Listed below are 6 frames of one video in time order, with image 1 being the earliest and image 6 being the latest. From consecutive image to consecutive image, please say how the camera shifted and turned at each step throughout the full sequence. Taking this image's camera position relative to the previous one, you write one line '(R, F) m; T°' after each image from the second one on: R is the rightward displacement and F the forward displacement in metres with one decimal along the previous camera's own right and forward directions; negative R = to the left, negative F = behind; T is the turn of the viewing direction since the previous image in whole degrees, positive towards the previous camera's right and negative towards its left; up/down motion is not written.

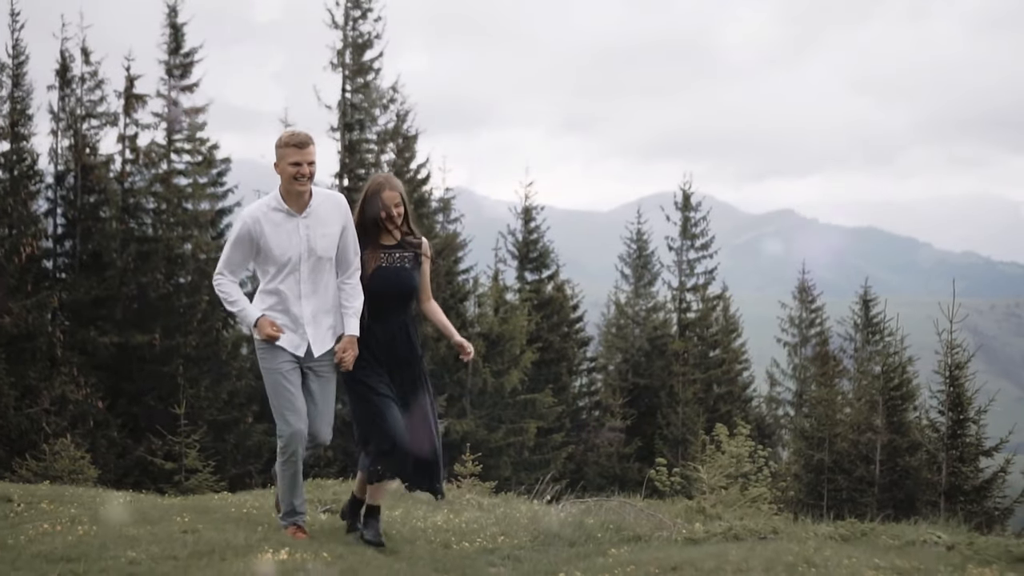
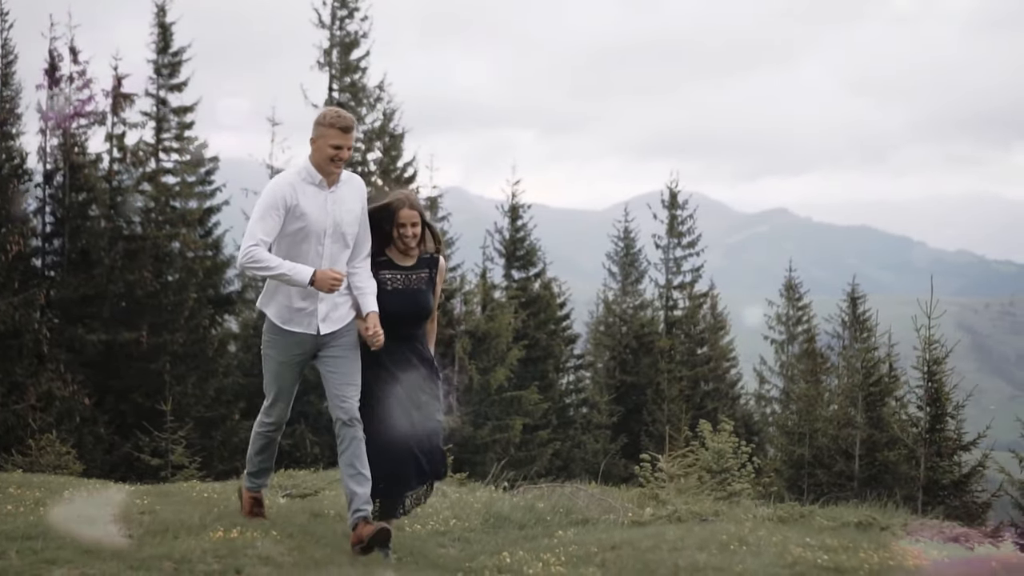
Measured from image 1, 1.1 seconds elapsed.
(+0.4, -0.3) m; 0°
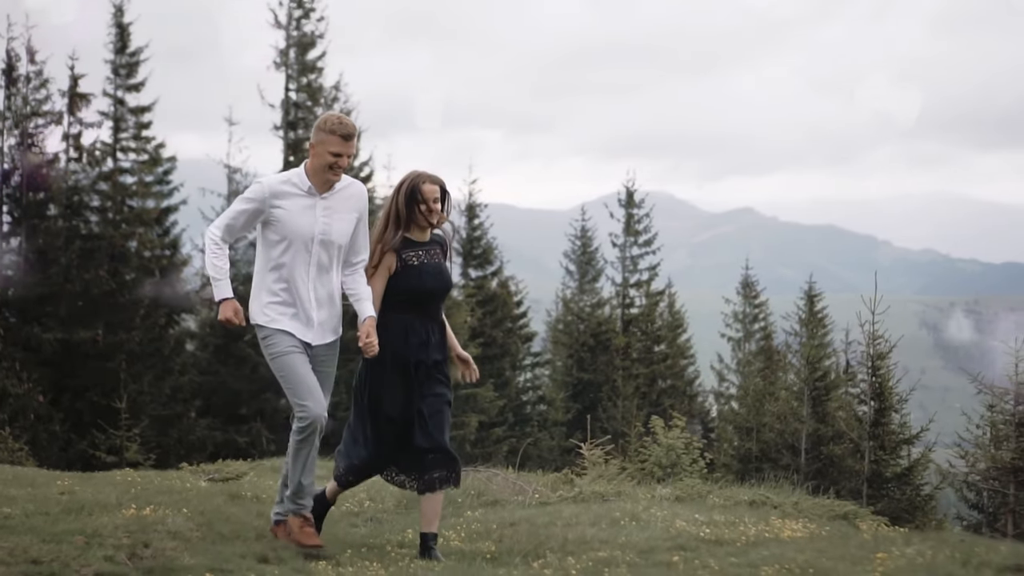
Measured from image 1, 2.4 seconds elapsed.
(+0.6, -0.5) m; +2°
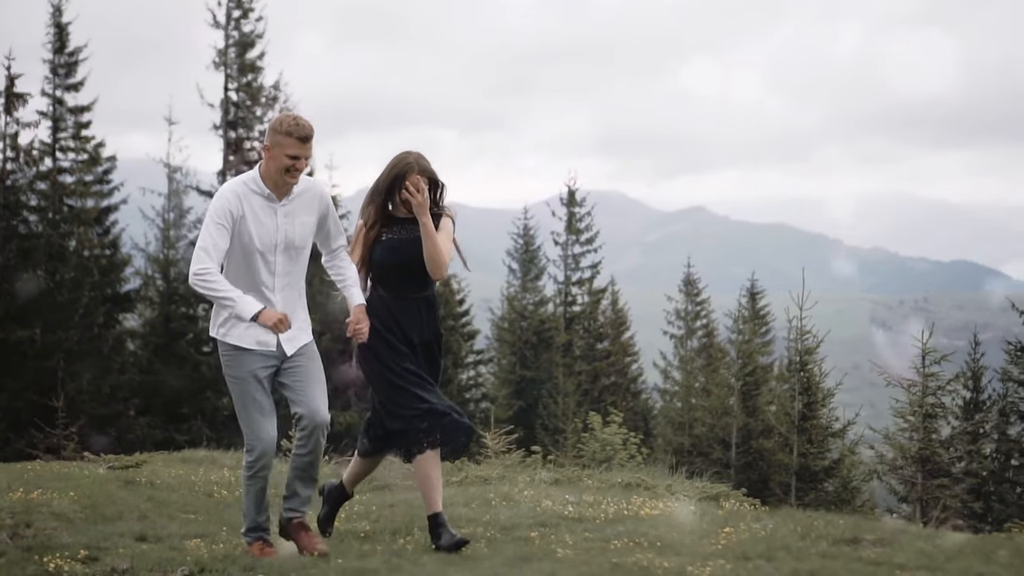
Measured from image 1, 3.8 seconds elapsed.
(+0.7, -0.5) m; +2°
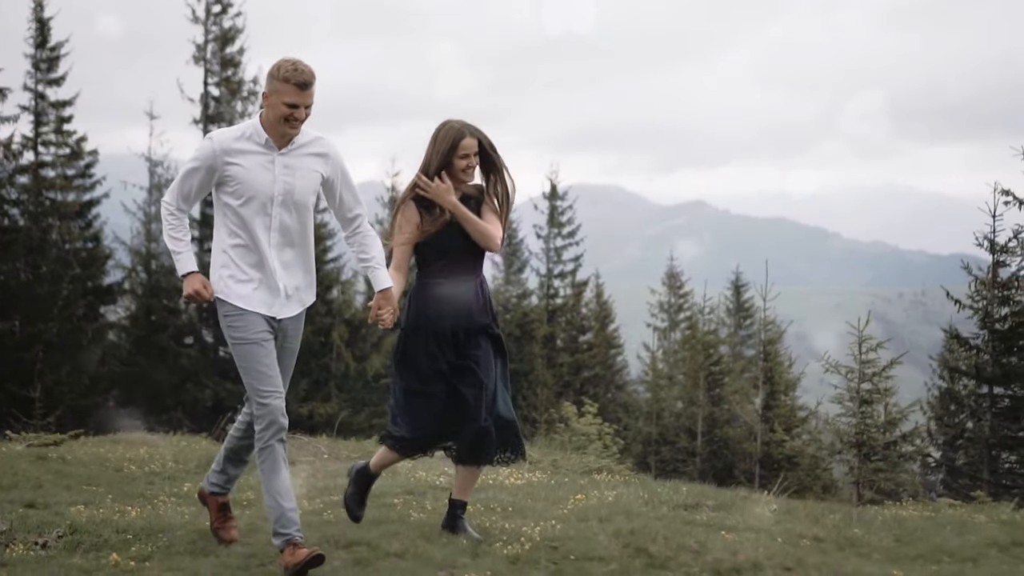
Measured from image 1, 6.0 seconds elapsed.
(+1.2, -0.6) m; 0°
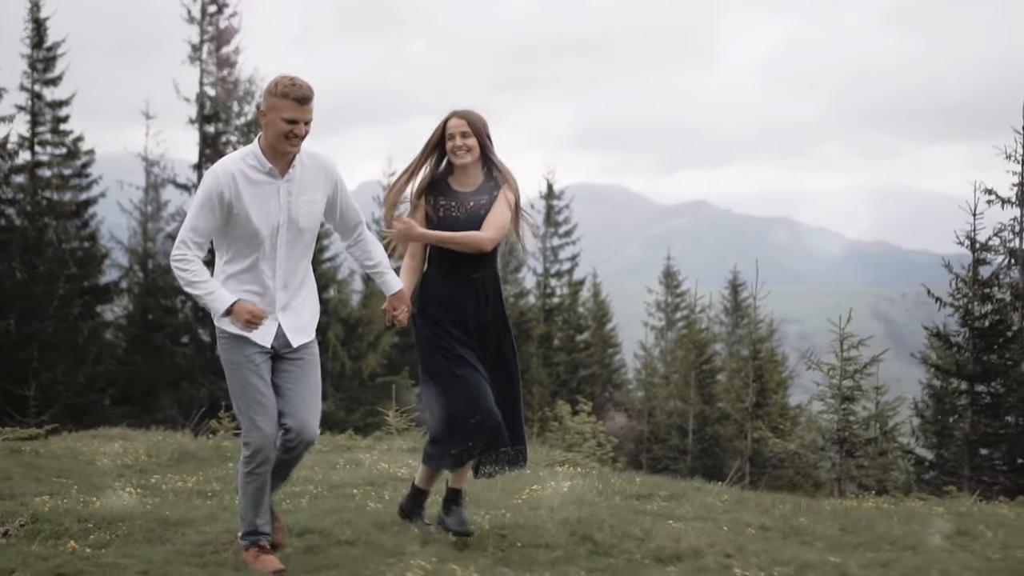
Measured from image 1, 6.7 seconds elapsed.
(+0.4, -0.2) m; 0°
